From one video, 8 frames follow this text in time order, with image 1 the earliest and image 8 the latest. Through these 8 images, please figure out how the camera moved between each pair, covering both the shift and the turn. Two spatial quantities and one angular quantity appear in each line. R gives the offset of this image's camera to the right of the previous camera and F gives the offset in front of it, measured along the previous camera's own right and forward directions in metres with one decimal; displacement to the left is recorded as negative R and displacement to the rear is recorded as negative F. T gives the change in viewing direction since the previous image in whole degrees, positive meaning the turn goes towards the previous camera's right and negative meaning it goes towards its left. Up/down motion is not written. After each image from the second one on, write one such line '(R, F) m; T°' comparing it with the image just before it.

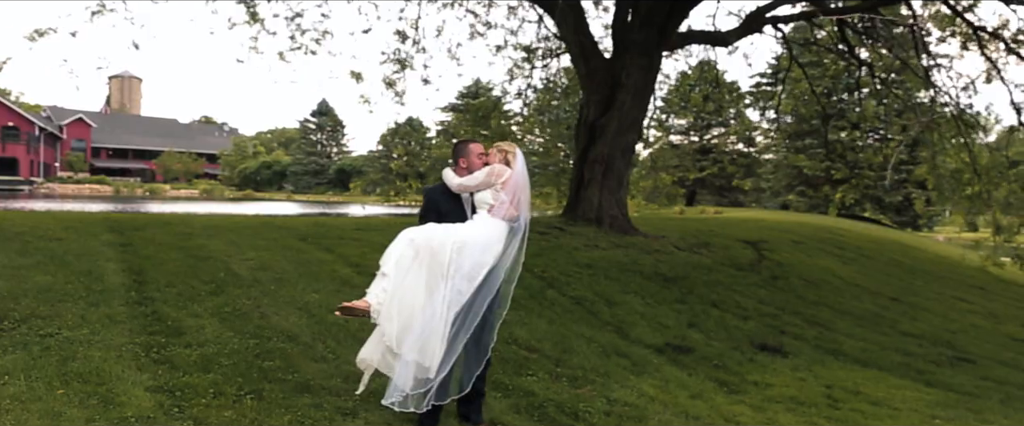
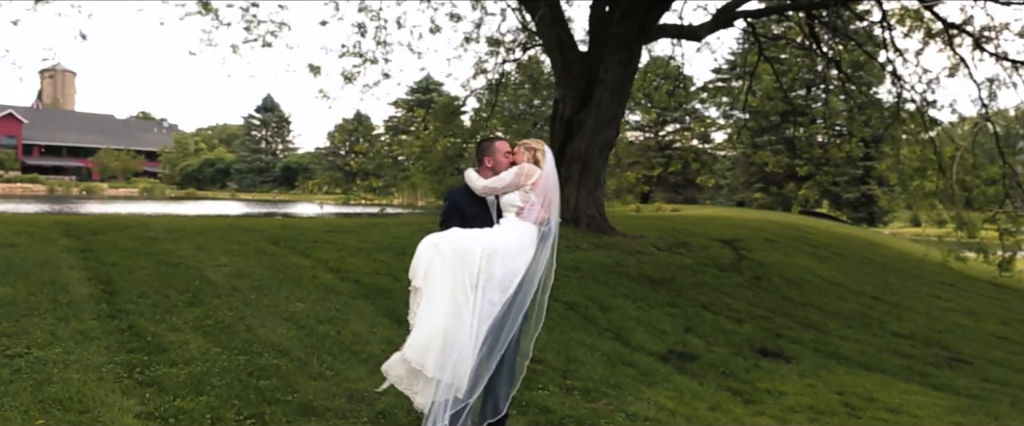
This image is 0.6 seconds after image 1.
(-0.5, +0.5) m; +4°
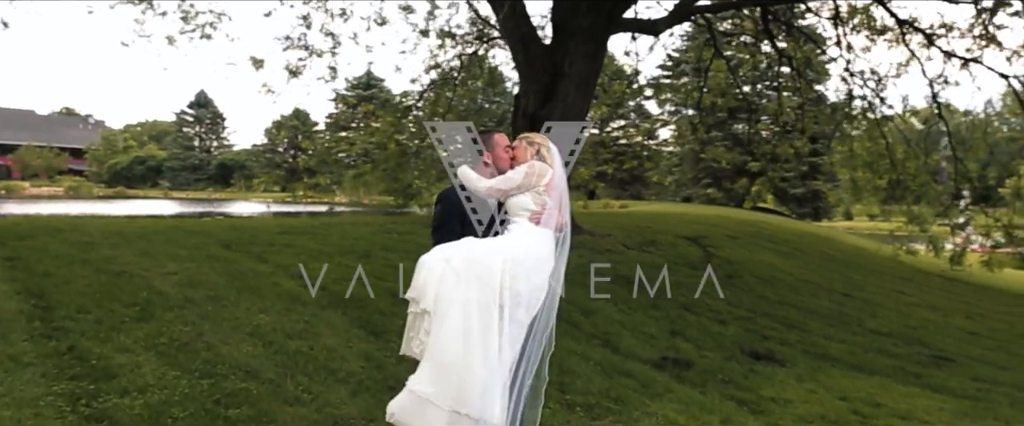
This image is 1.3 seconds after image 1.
(-0.4, +0.7) m; +4°
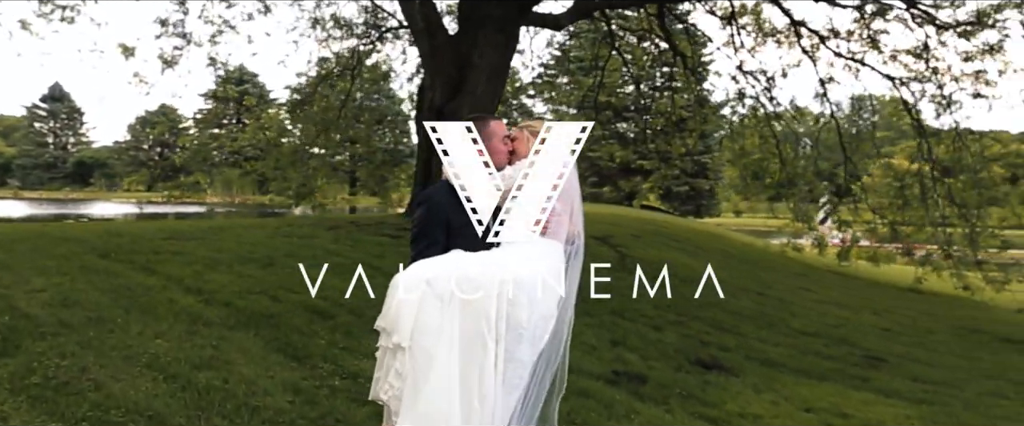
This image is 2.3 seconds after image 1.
(-0.5, +0.9) m; +8°
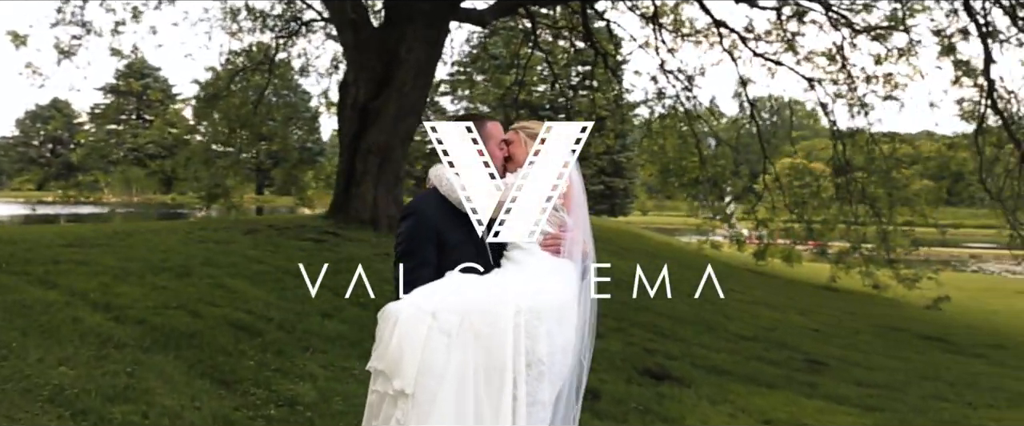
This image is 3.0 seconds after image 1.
(-0.3, +0.5) m; +6°
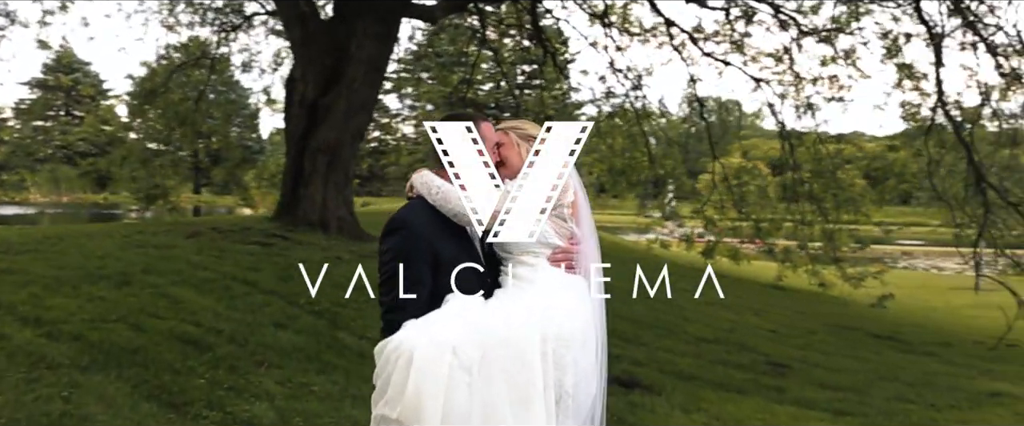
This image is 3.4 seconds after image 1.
(-0.2, +0.3) m; +4°
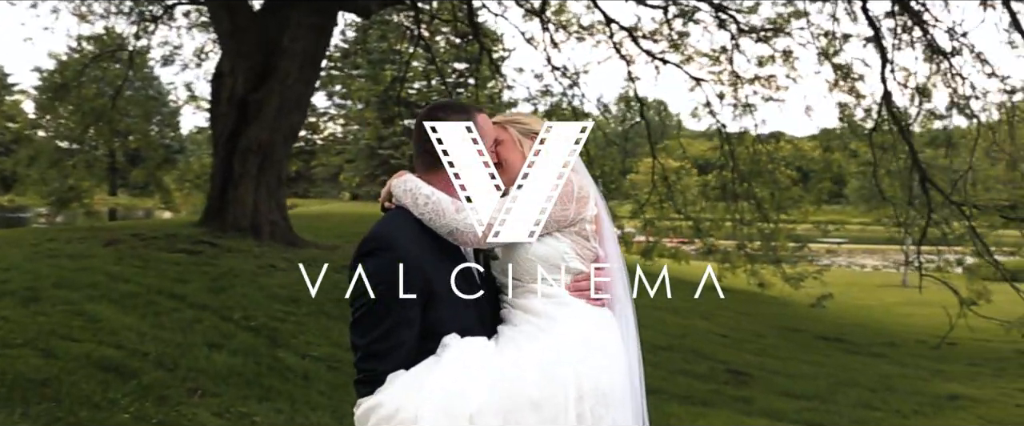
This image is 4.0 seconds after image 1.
(-0.3, +0.6) m; +5°
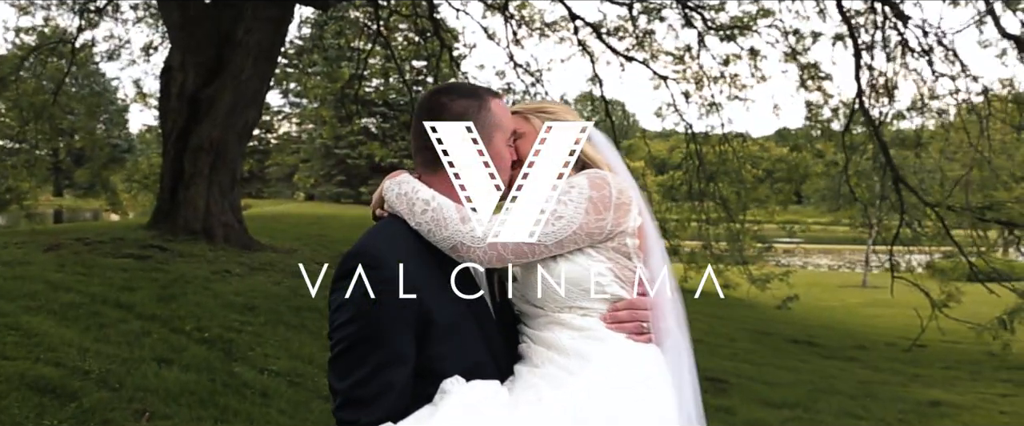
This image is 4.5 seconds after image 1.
(-0.2, +0.5) m; +3°
